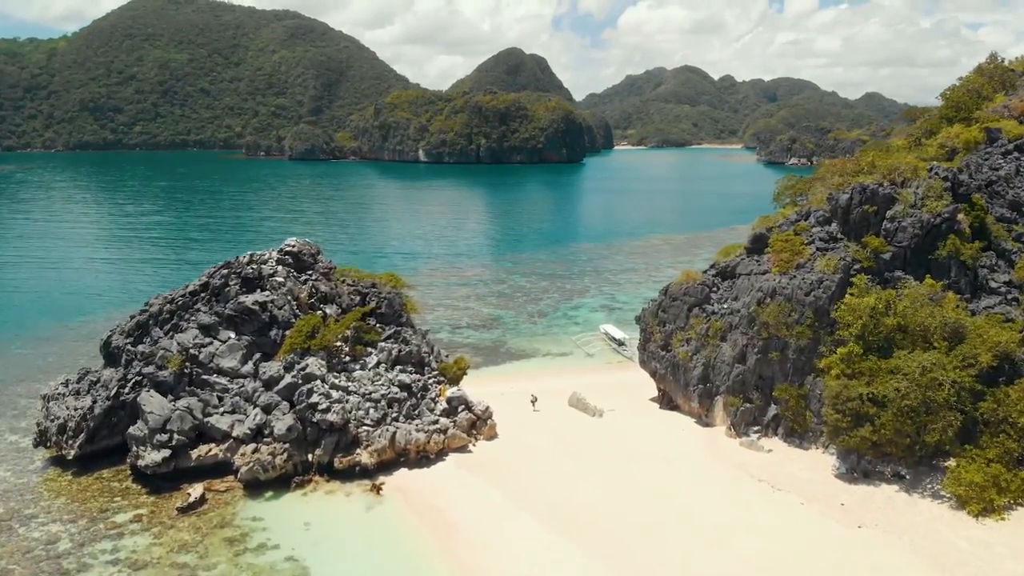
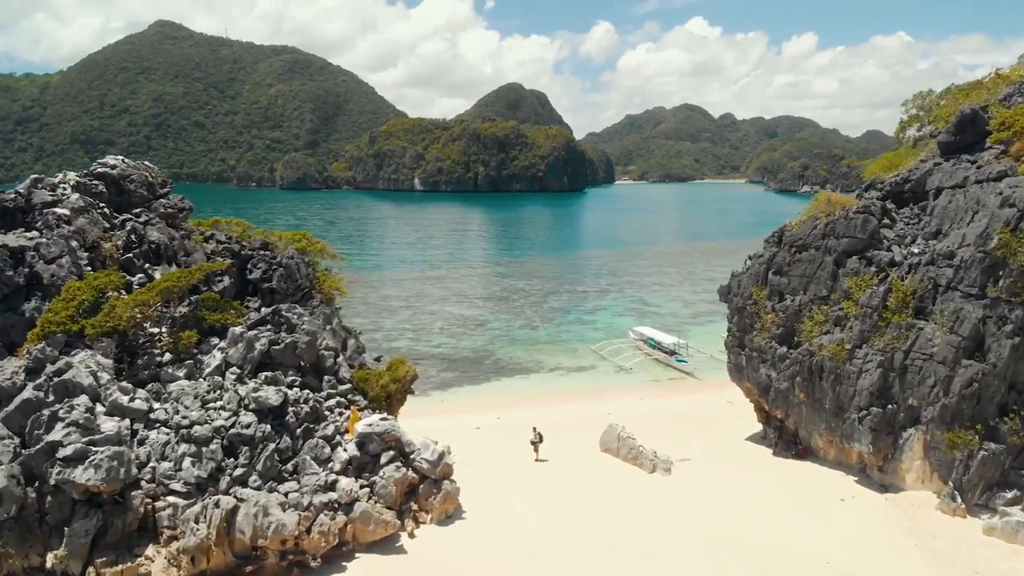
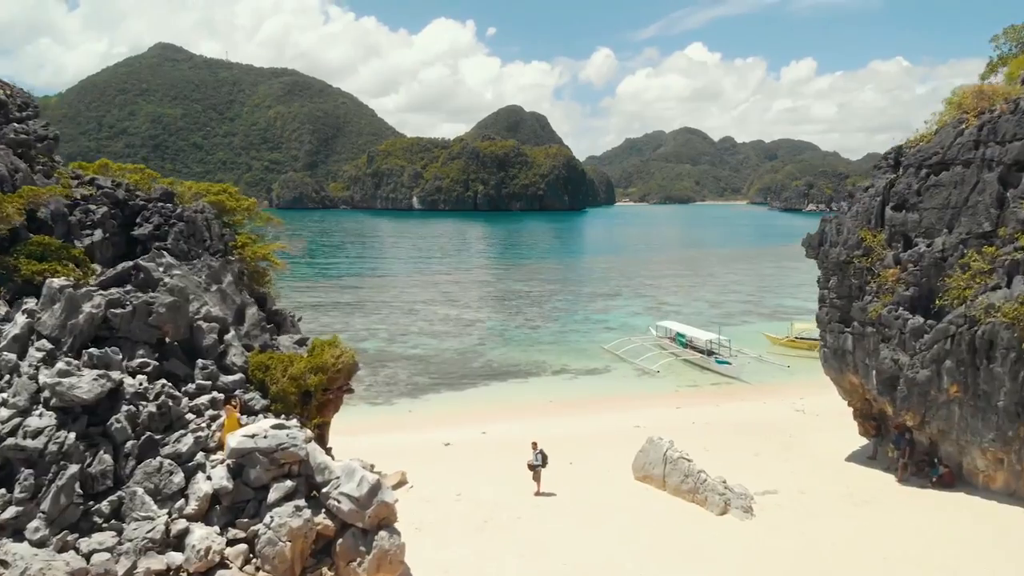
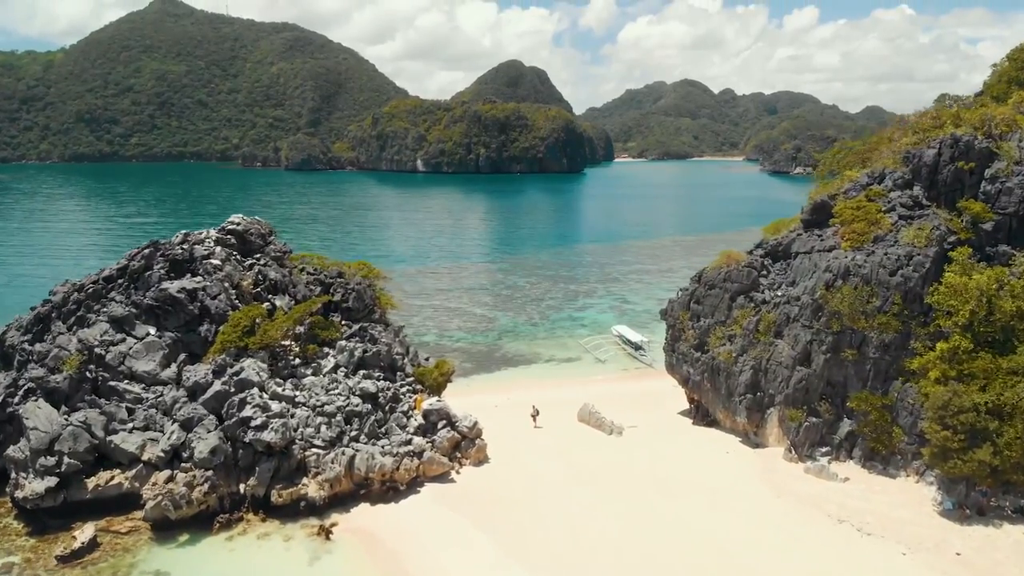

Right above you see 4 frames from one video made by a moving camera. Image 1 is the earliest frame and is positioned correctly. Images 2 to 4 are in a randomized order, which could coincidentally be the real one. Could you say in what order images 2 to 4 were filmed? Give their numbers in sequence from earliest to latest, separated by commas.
4, 2, 3
